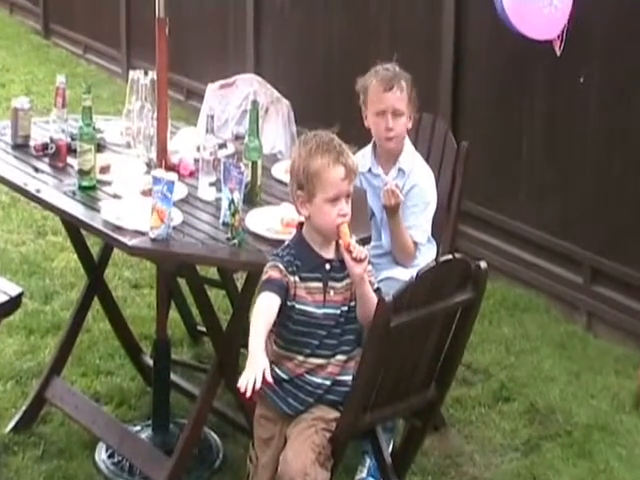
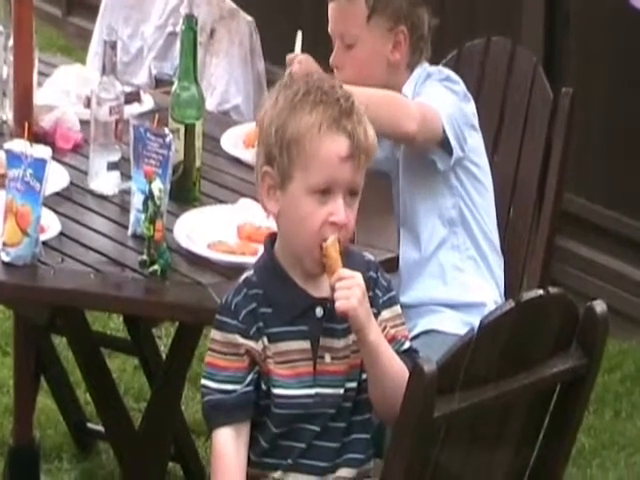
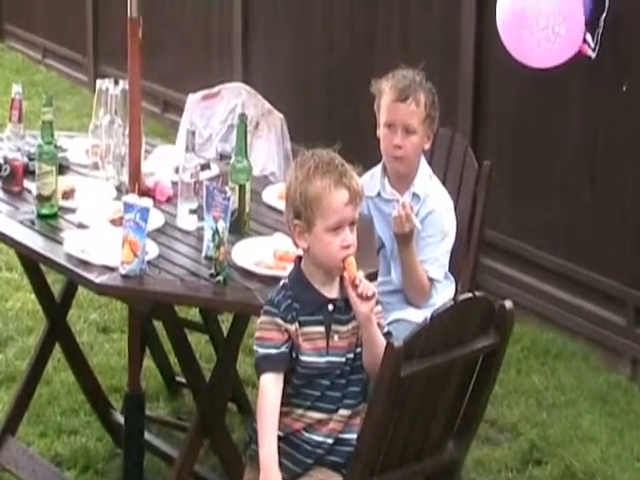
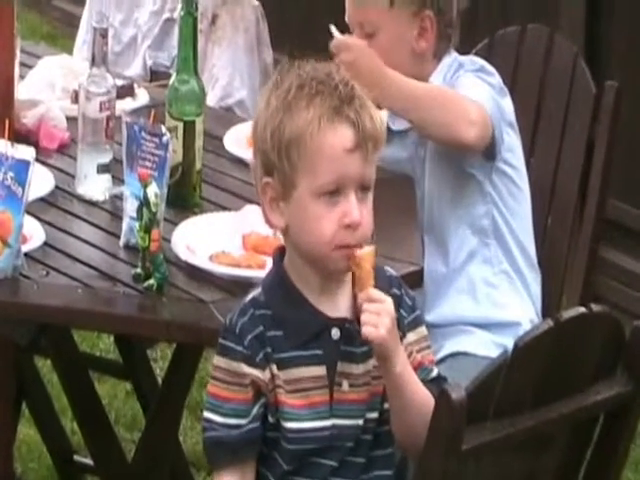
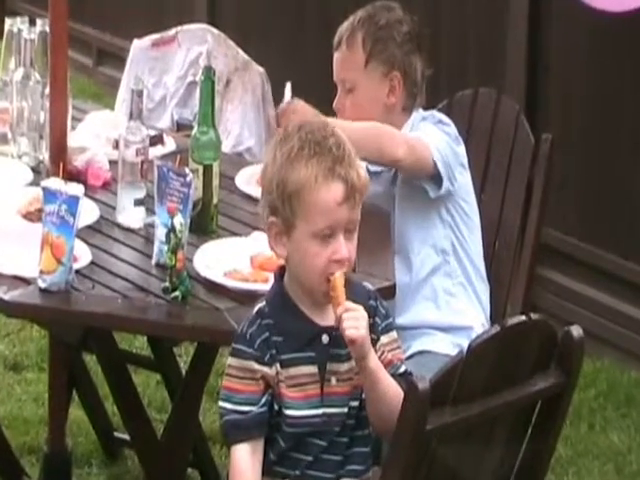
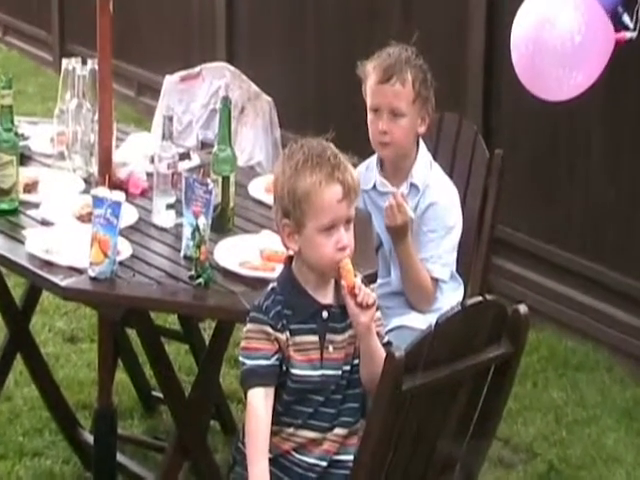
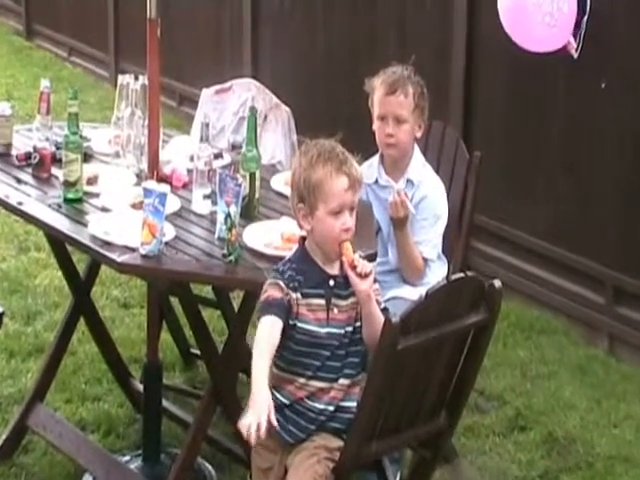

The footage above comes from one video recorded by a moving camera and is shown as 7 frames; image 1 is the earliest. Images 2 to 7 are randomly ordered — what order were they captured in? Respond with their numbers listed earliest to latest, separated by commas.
7, 3, 6, 5, 2, 4
